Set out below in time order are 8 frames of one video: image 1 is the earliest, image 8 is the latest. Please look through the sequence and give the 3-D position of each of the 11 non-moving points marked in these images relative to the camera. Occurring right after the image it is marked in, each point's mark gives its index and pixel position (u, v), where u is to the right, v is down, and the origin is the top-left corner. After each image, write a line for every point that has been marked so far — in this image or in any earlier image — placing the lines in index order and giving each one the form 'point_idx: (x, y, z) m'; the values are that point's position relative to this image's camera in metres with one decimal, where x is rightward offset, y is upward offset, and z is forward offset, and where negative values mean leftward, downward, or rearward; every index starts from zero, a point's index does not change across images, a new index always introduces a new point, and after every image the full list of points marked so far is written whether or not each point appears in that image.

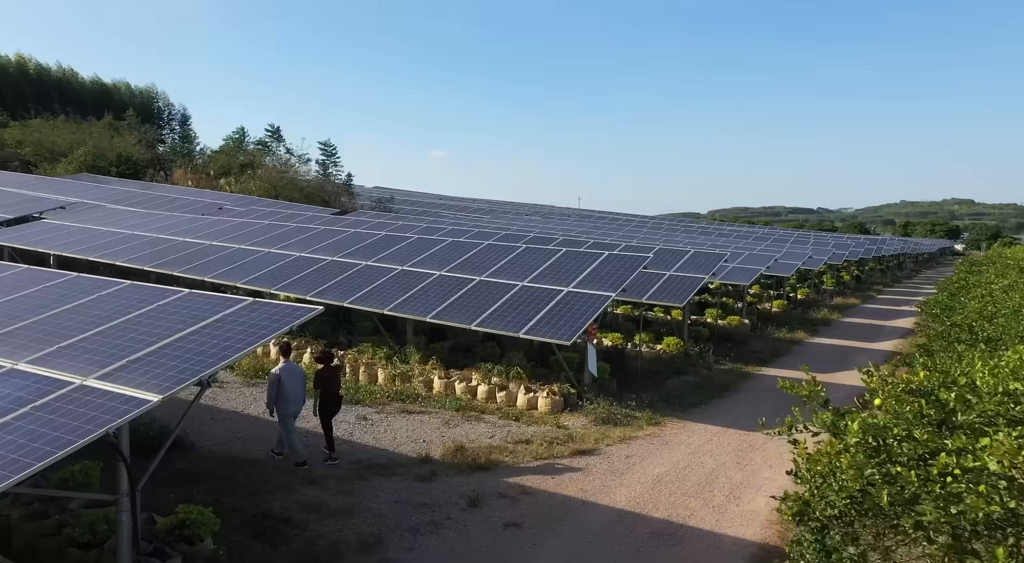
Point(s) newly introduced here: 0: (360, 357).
0: (-3.4, -1.8, +15.4) m
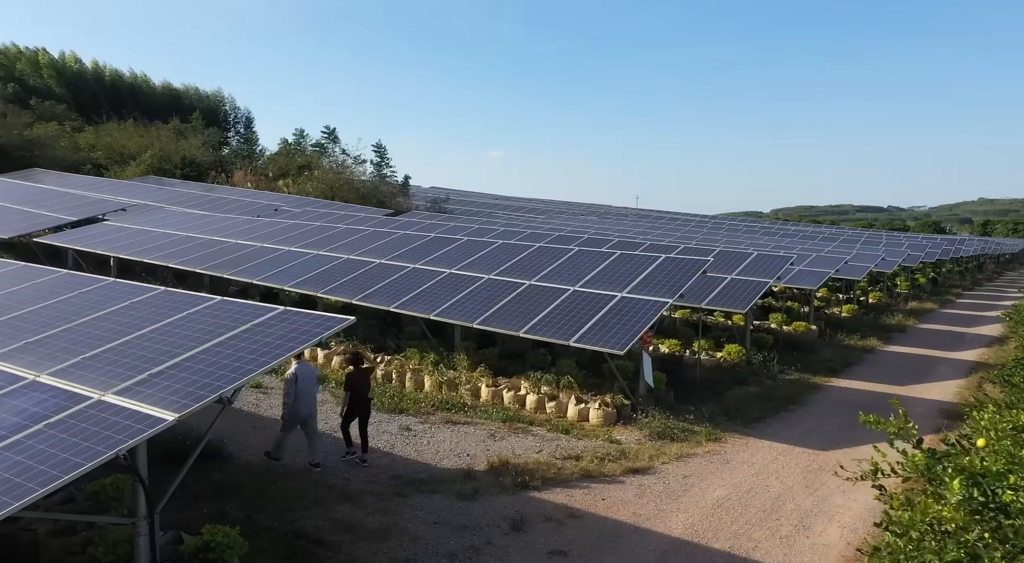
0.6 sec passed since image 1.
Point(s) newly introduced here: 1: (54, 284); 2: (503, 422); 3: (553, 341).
0: (-2.3, -1.8, +15.0) m
1: (-5.4, 0.0, +8.0) m
2: (-0.2, -2.6, +12.4) m
3: (+0.8, -1.2, +13.2) m
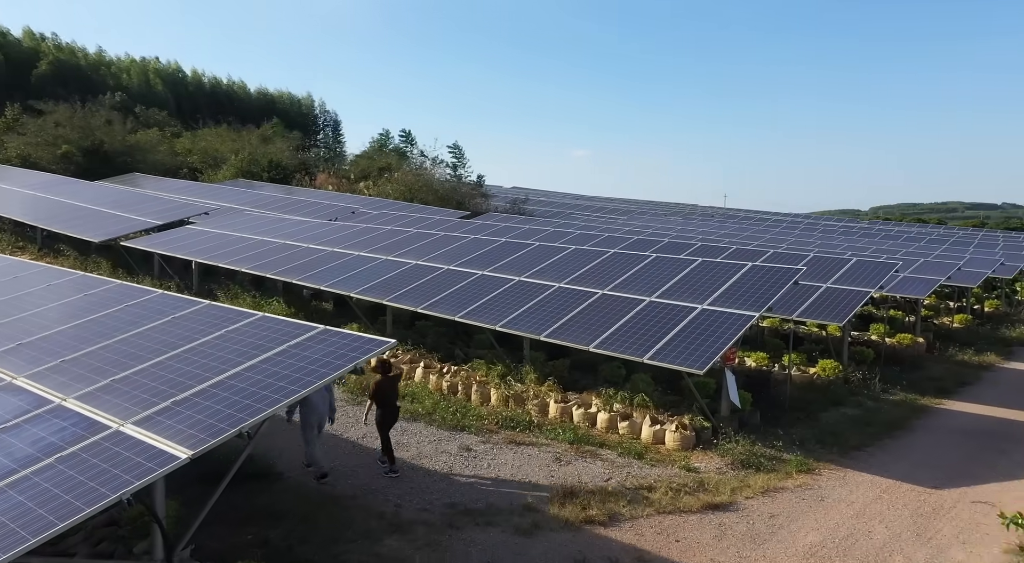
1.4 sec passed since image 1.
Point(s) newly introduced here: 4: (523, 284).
0: (-0.8, -2.0, +14.5) m
1: (-4.7, -0.2, +7.8) m
2: (+1.0, -2.8, +11.6) m
3: (+2.1, -1.4, +12.3) m
4: (+0.2, -0.1, +15.1) m
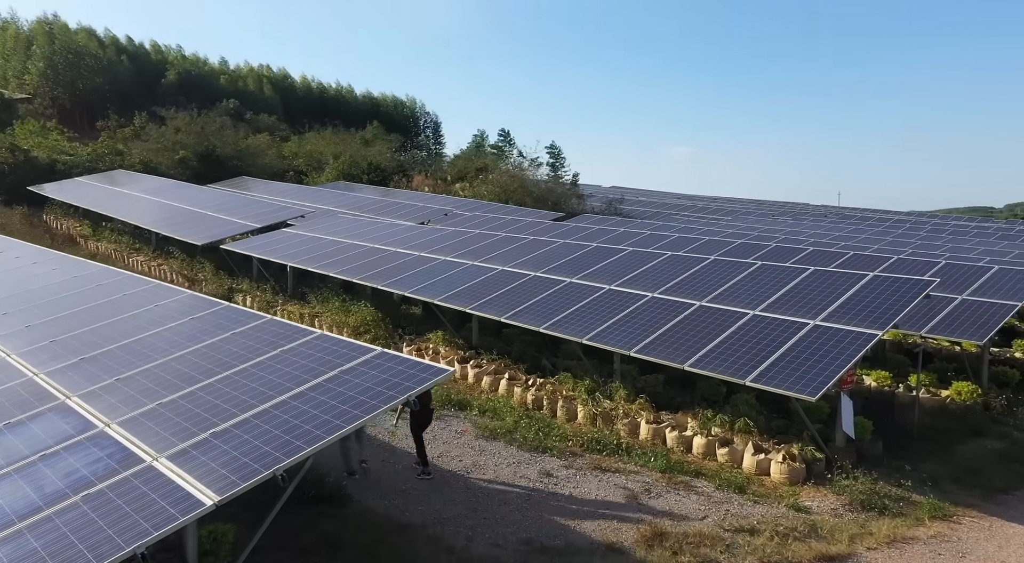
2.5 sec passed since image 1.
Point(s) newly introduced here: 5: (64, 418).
0: (+1.0, -2.2, +13.7) m
1: (-3.8, -0.3, +7.7) m
2: (+2.4, -3.0, +10.5) m
3: (+3.5, -1.6, +11.1) m
4: (+2.1, -0.3, +14.1) m
5: (-3.6, -1.1, +5.4) m
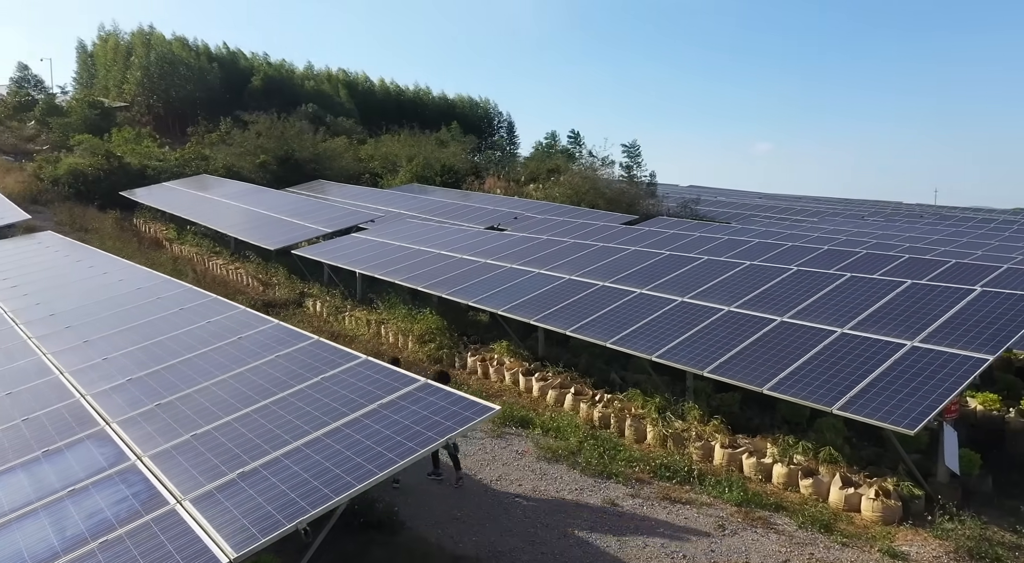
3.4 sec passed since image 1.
0: (+2.2, -2.4, +13.0) m
1: (-3.2, -0.5, +7.5) m
2: (+3.3, -3.2, +9.7) m
3: (+4.5, -1.9, +10.1) m
4: (+3.4, -0.5, +13.3) m
5: (-3.2, -1.3, +5.3) m
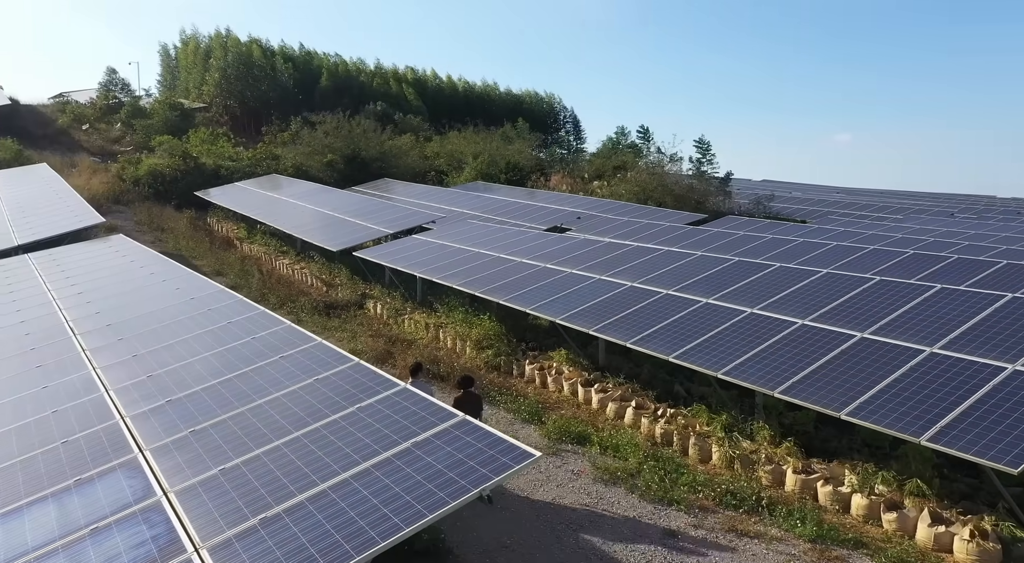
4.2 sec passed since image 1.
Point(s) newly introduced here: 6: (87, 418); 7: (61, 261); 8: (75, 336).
0: (+3.3, -2.6, +12.2) m
1: (-2.6, -0.6, +7.3) m
2: (+4.0, -3.4, +8.9) m
3: (+5.3, -2.1, +9.2) m
4: (+4.5, -0.7, +12.4) m
5: (-2.9, -1.5, +5.1) m
6: (-4.1, -1.3, +6.4) m
7: (-8.7, +0.4, +13.0) m
8: (-5.5, -0.7, +8.5) m
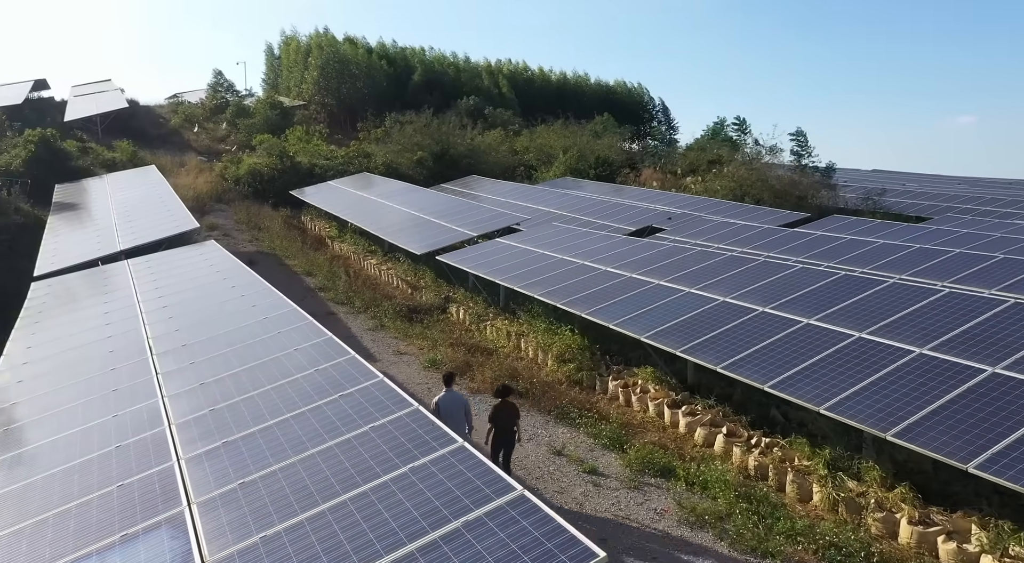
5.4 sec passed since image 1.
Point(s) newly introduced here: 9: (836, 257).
0: (+4.6, -2.9, +11.2) m
1: (-1.8, -1.0, +7.0) m
2: (+4.9, -3.8, +7.8) m
3: (+6.2, -2.5, +7.9) m
4: (+5.9, -1.0, +11.2) m
5: (-2.4, -1.8, +4.9) m
6: (-3.4, -1.6, +6.4) m
7: (-7.1, +0.3, +13.5) m
8: (-4.6, -0.9, +8.6) m
9: (+8.3, +0.6, +17.3) m
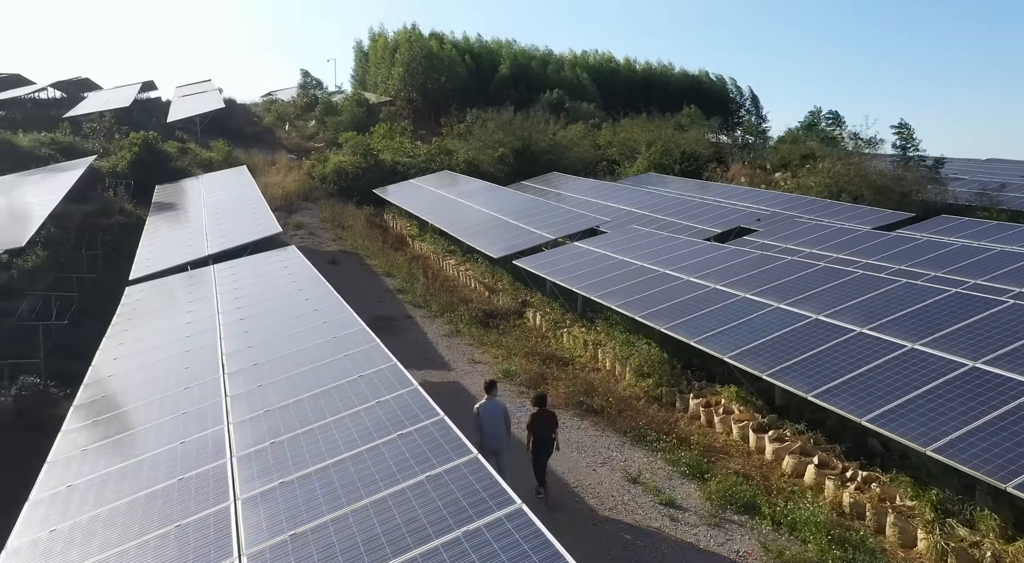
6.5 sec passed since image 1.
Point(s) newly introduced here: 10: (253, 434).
0: (+5.7, -3.3, +10.2) m
1: (-1.1, -1.3, +6.8) m
2: (+5.5, -4.2, +6.8) m
3: (+6.9, -2.9, +6.7) m
4: (+7.0, -1.4, +10.0) m
5: (-2.0, -2.1, +4.8) m
6: (-2.8, -1.9, +6.3) m
7: (-5.6, +0.1, +13.8) m
8: (-3.7, -1.2, +8.7) m
9: (+10.2, +0.3, +15.7) m
10: (-2.7, -1.5, +7.1) m
